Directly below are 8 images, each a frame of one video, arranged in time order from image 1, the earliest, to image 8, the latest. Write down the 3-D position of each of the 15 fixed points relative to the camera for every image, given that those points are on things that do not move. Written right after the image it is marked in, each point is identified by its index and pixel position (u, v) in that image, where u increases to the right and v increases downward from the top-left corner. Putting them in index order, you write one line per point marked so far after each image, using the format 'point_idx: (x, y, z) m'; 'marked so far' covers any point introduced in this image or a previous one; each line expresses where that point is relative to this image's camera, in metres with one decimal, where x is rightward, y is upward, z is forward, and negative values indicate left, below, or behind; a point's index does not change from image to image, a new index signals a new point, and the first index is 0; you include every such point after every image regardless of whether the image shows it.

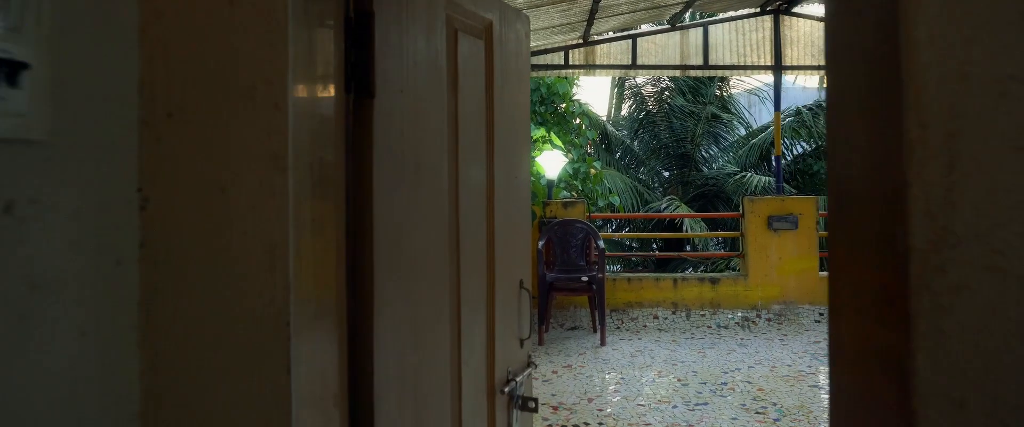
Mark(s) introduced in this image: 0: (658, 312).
0: (+1.3, -0.9, +6.3) m
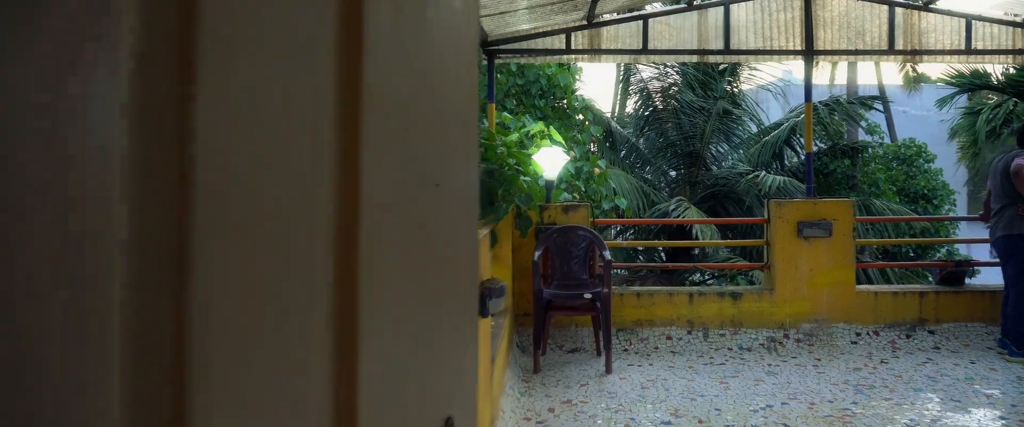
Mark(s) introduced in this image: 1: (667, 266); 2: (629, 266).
0: (+1.2, -0.9, +5.6) m
1: (+1.5, -0.5, +6.8) m
2: (+1.1, -0.5, +6.8) m
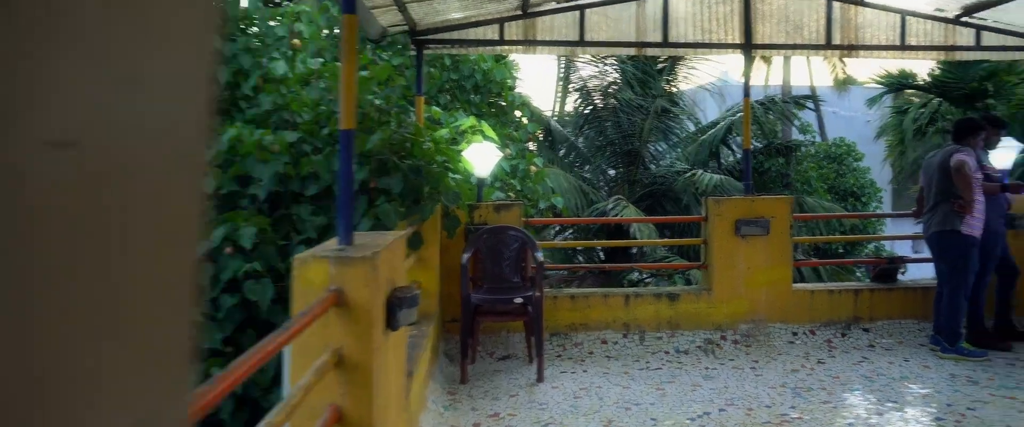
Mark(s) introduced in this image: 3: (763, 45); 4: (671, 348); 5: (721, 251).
0: (+0.7, -0.9, +5.3) m
1: (+0.8, -0.5, +6.6) m
2: (+0.5, -0.5, +6.6) m
3: (+2.1, +1.4, +6.0) m
4: (+1.1, -1.0, +5.2) m
5: (+1.6, -0.3, +5.5) m
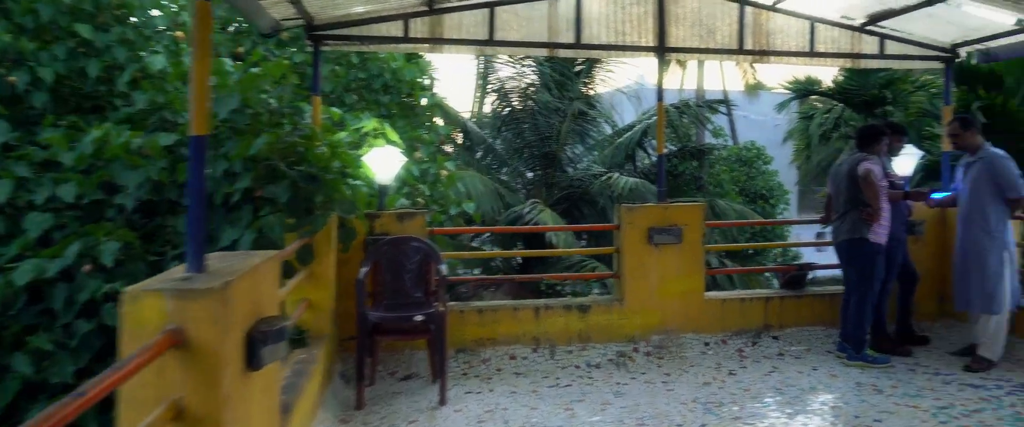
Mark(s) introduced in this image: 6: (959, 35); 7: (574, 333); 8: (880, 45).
0: (0.0, -1.0, +5.1) m
1: (0.0, -0.6, +6.4) m
2: (-0.3, -0.6, +6.3) m
3: (+1.4, +1.4, +5.9) m
4: (+0.5, -1.0, +5.0) m
5: (+0.9, -0.3, +5.3) m
6: (+3.7, +1.5, +6.0) m
7: (+0.5, -0.9, +5.2) m
8: (+3.2, +1.5, +6.2) m
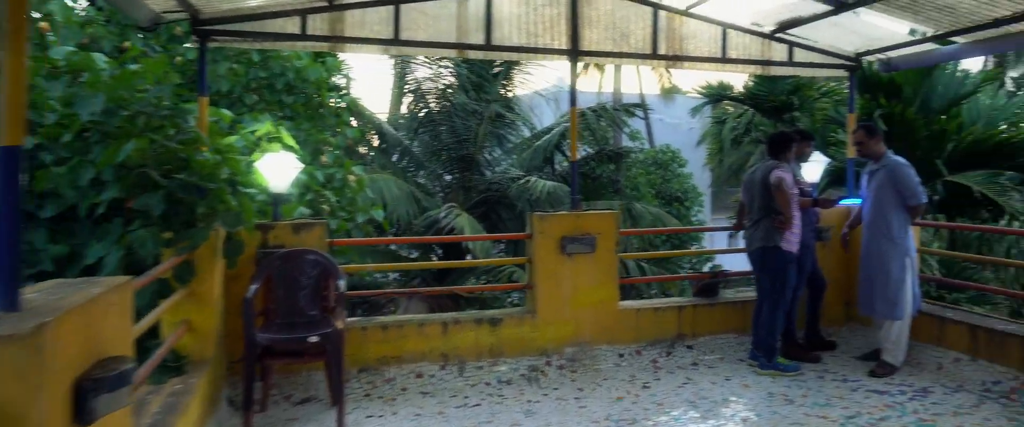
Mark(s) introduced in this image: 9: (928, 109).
0: (-0.6, -1.0, +4.8) m
1: (-0.7, -0.6, +6.1) m
2: (-1.1, -0.6, +6.0) m
3: (+0.6, +1.3, +5.8) m
4: (-0.1, -1.1, +4.8) m
5: (+0.2, -0.4, +5.1) m
6: (+3.0, +1.4, +6.1) m
7: (-0.2, -0.9, +5.0) m
8: (+2.4, +1.4, +6.3) m
9: (+4.6, +1.2, +7.9) m
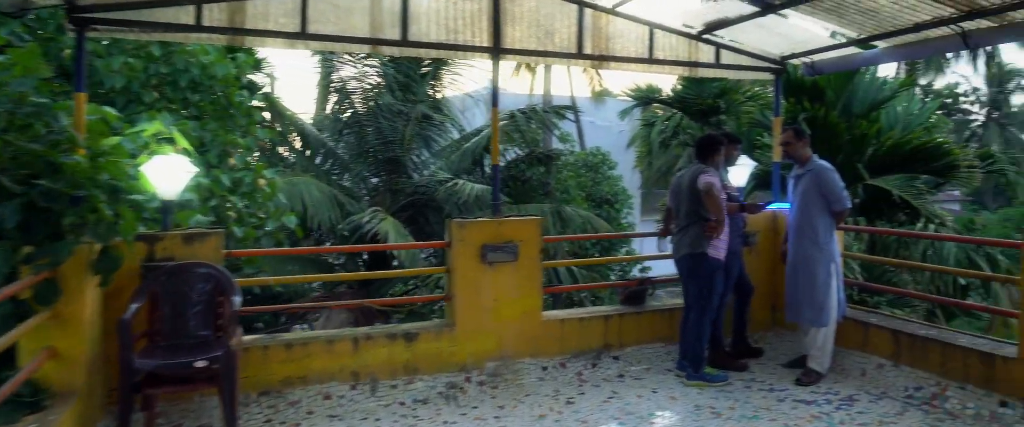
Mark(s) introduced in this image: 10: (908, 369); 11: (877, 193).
0: (-1.1, -1.1, +4.4) m
1: (-1.4, -0.7, +5.7) m
2: (-1.7, -0.7, +5.6) m
3: (0.0, +1.2, +5.5) m
4: (-0.6, -1.1, +4.5) m
5: (-0.3, -0.5, +4.9) m
6: (+2.3, +1.4, +6.1) m
7: (-0.7, -1.0, +4.7) m
8: (+1.7, +1.4, +6.2) m
9: (+3.8, +1.1, +8.0) m
10: (+2.6, -1.0, +4.8) m
11: (+3.8, +0.2, +7.5) m
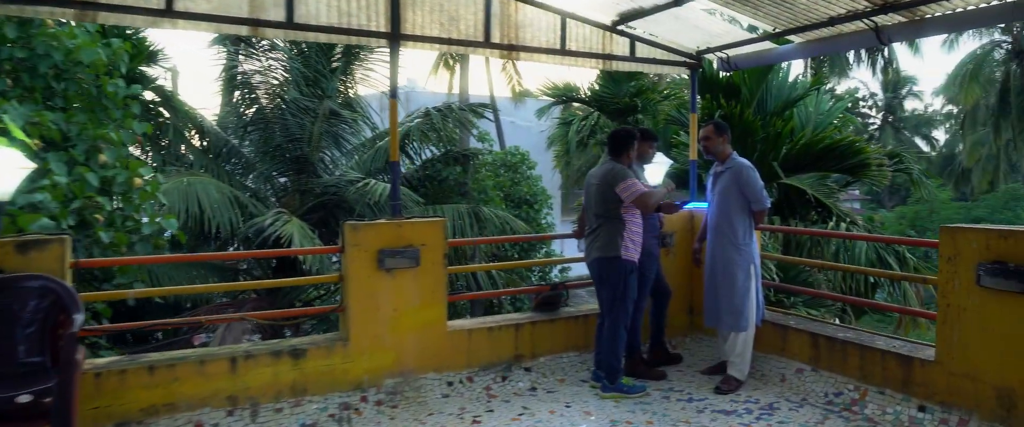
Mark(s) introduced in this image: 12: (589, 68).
0: (-1.7, -1.1, +3.9) m
1: (-2.1, -0.7, +5.1) m
2: (-2.4, -0.7, +4.9) m
3: (-0.7, +1.2, +5.0) m
4: (-1.2, -1.2, +3.9) m
5: (-0.9, -0.5, +4.4) m
6: (+1.6, +1.4, +5.9) m
7: (-1.3, -1.0, +4.1) m
8: (+1.0, +1.4, +5.9) m
9: (+2.8, +1.1, +8.0) m
10: (+2.0, -1.0, +4.6) m
11: (+2.9, +0.2, +7.4) m
12: (+0.6, +1.2, +5.8) m
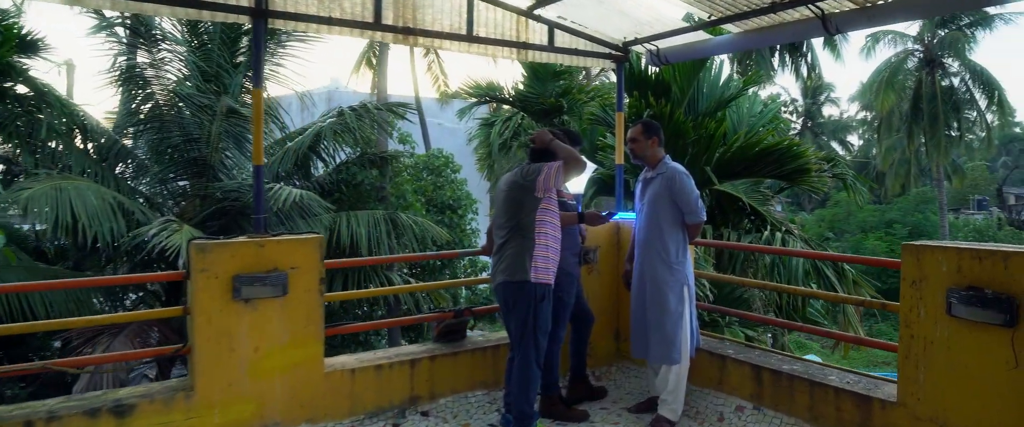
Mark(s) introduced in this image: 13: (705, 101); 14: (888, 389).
0: (-2.2, -1.2, +2.9) m
1: (-2.7, -0.8, +4.1) m
2: (-3.0, -0.8, +3.9) m
3: (-1.3, +1.2, +4.2) m
4: (-1.7, -1.2, +3.0) m
5: (-1.5, -0.5, +3.5) m
6: (+0.8, +1.3, +5.2) m
7: (-1.8, -1.1, +3.2) m
8: (+0.3, +1.3, +5.2) m
9: (+1.9, +1.0, +7.4) m
10: (+1.4, -1.1, +4.0) m
11: (+2.0, +0.1, +6.9) m
12: (-0.1, +1.1, +5.0) m
13: (+2.0, +1.1, +7.4) m
14: (+1.8, -0.9, +3.5) m
